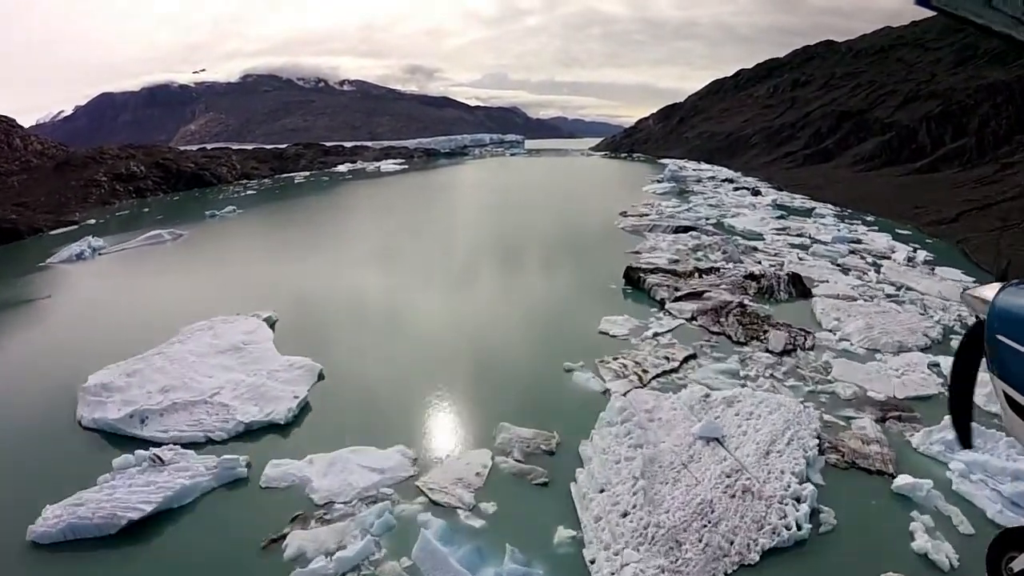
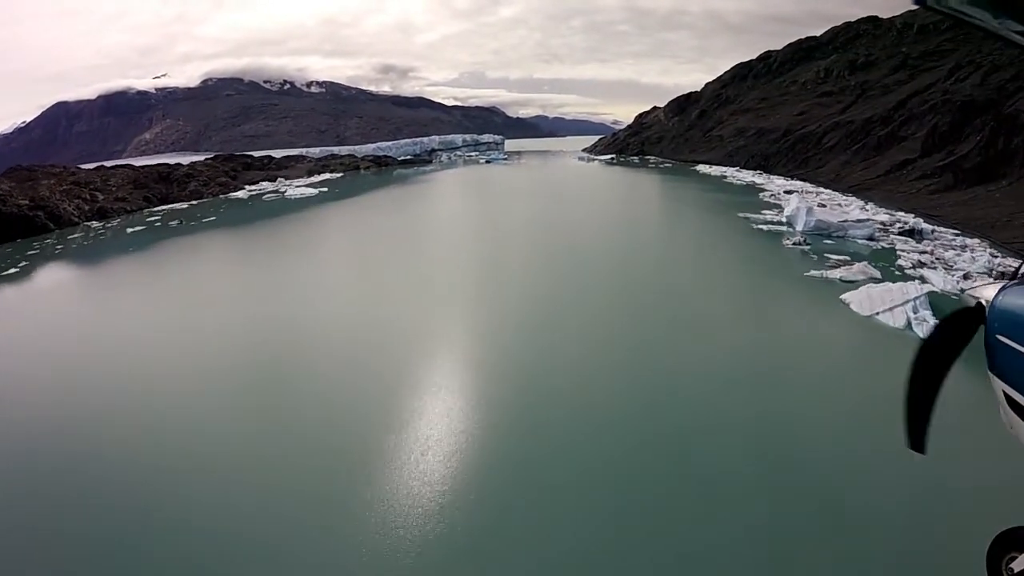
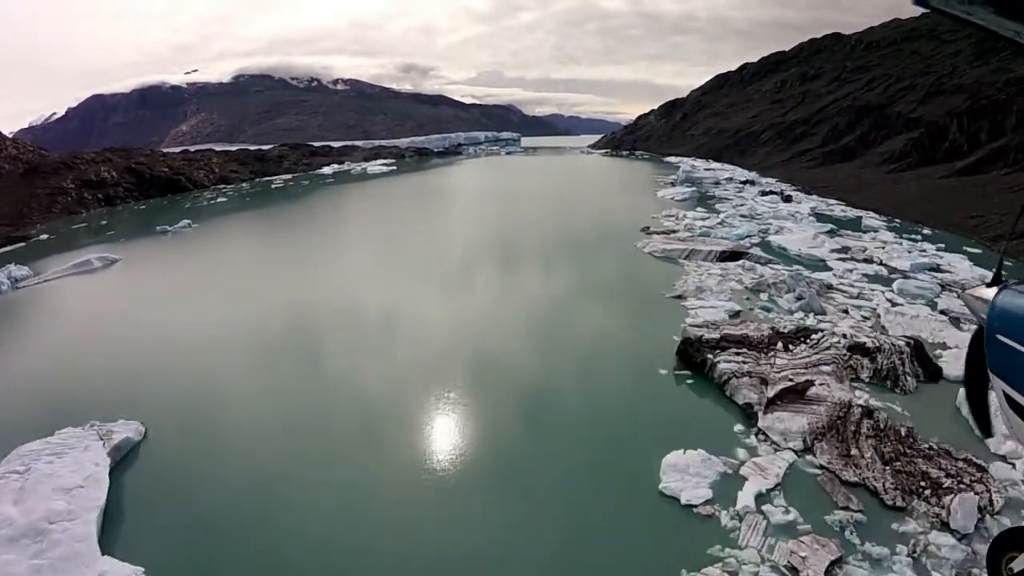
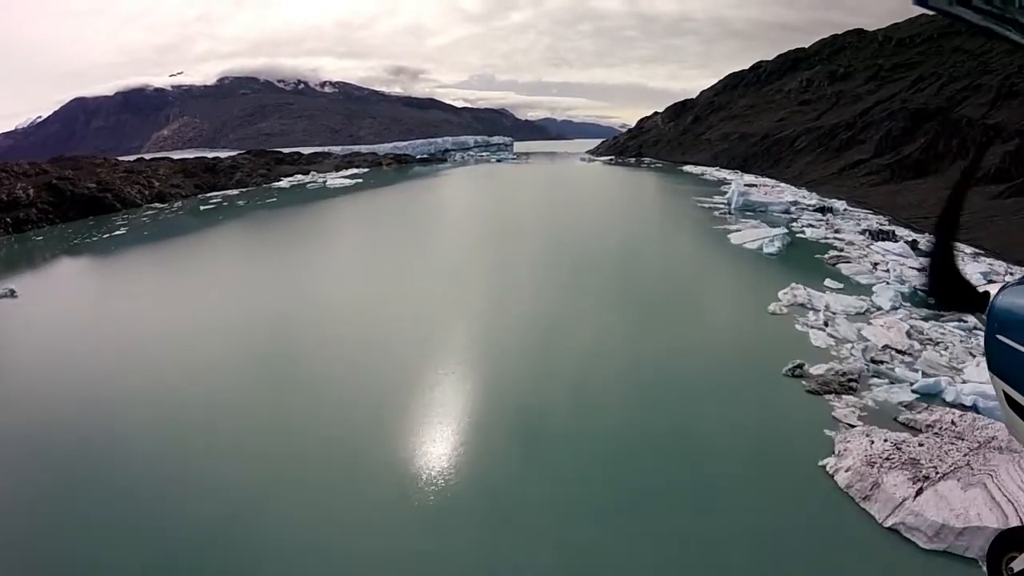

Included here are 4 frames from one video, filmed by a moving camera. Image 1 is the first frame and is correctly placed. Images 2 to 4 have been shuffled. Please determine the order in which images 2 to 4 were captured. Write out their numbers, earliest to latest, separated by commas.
3, 4, 2
